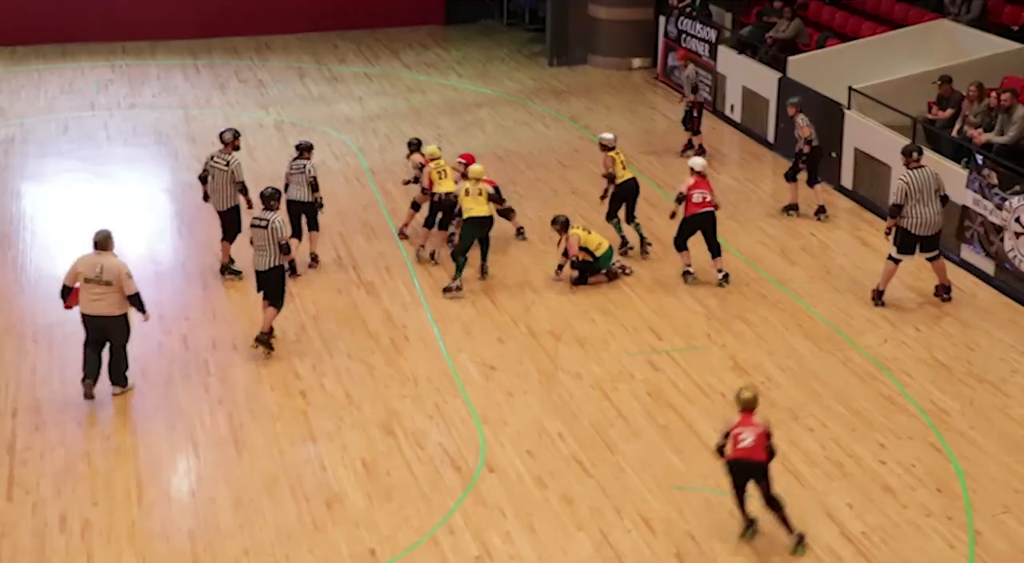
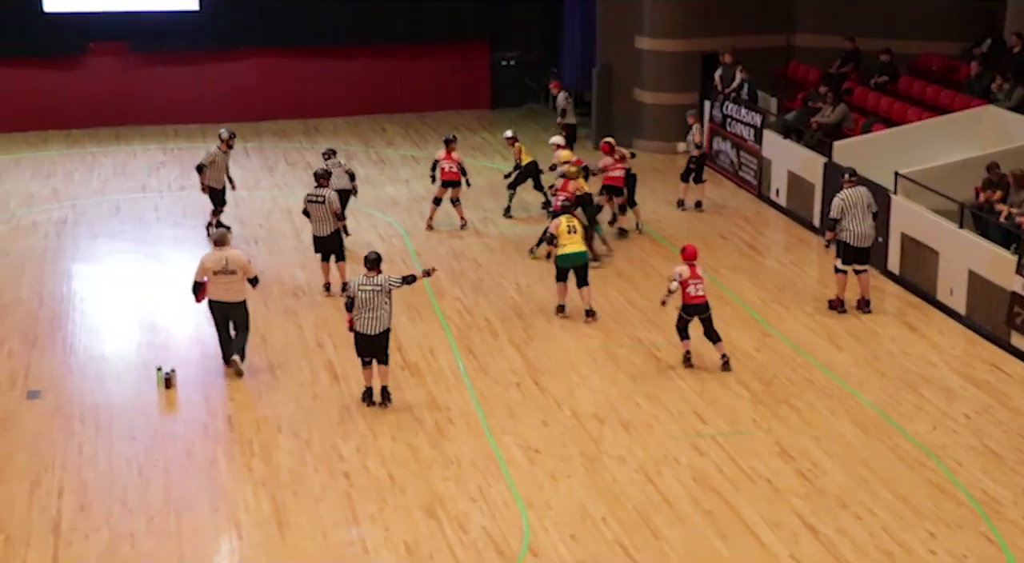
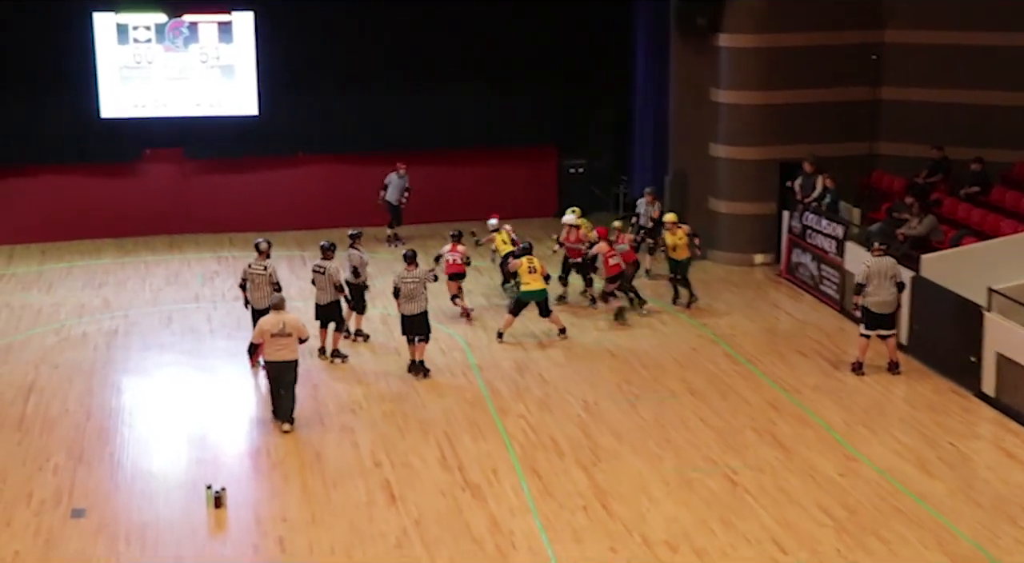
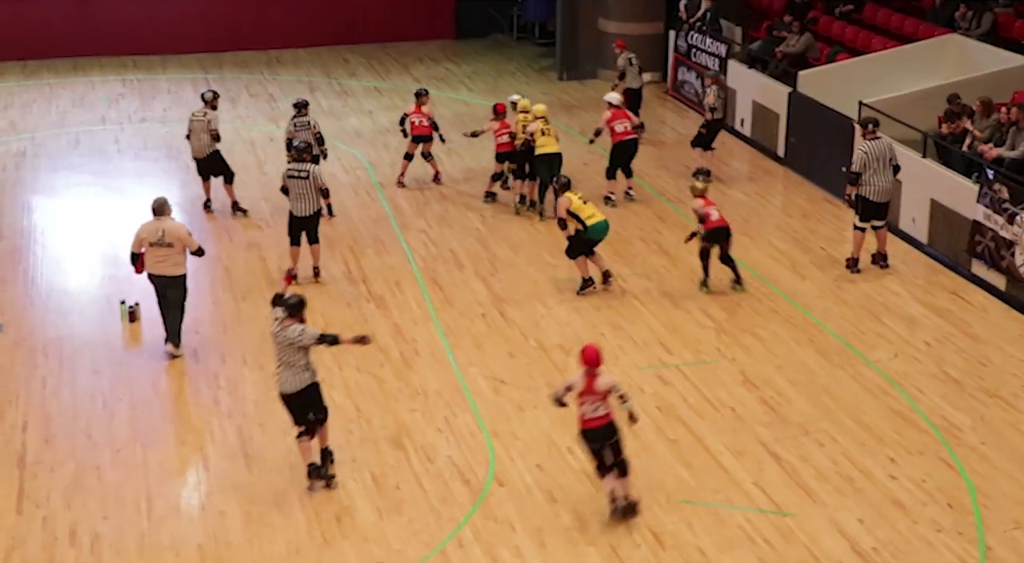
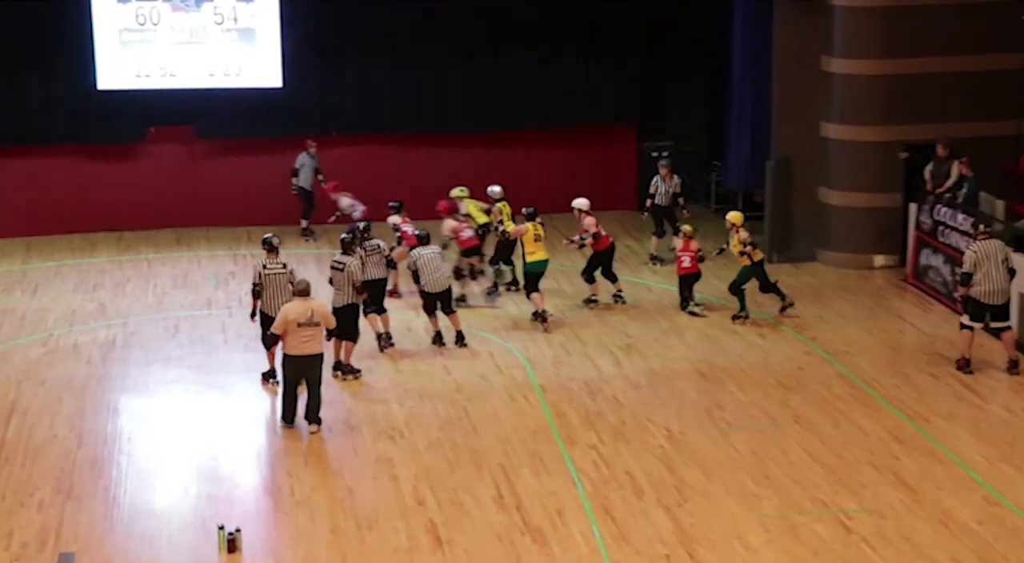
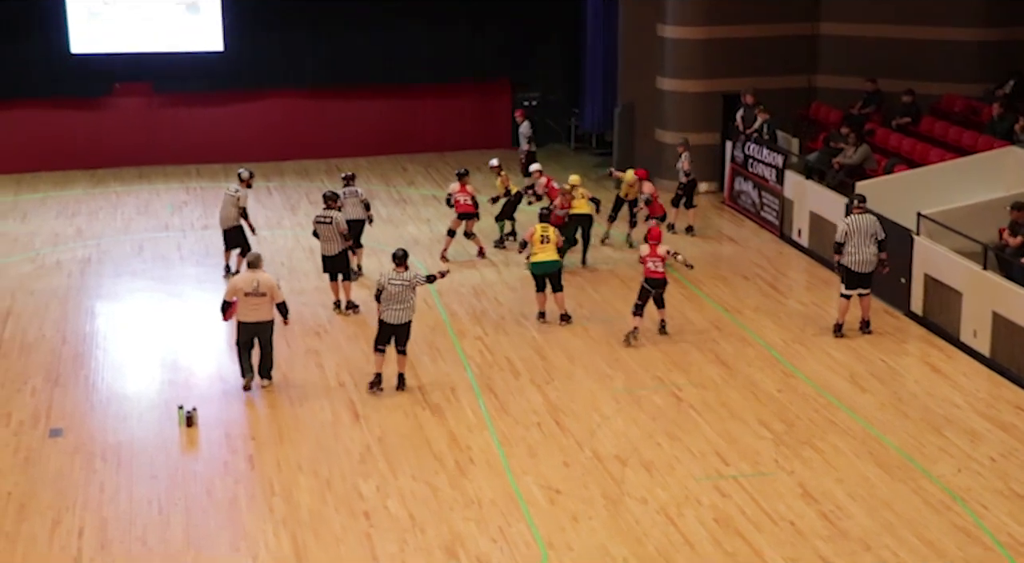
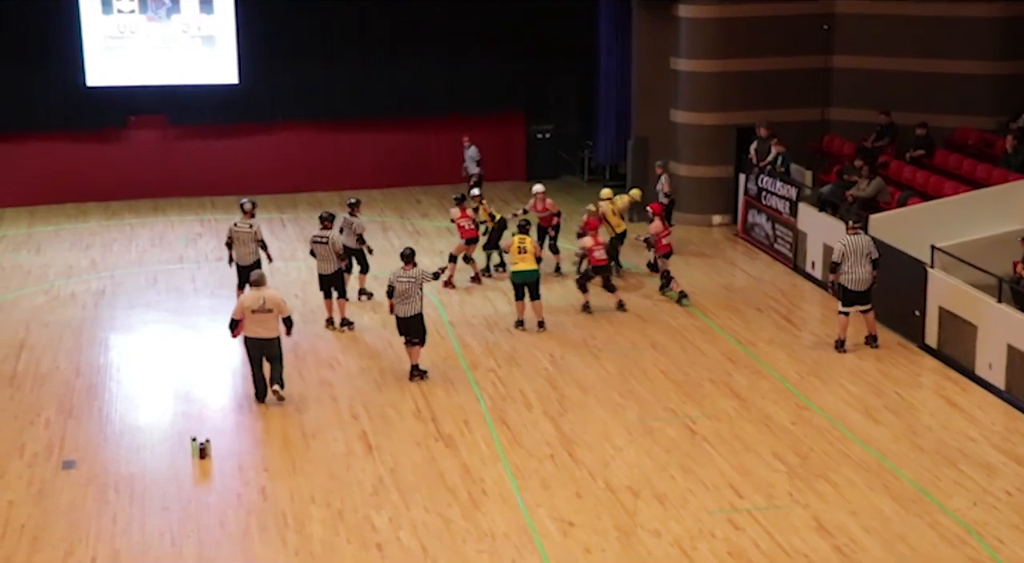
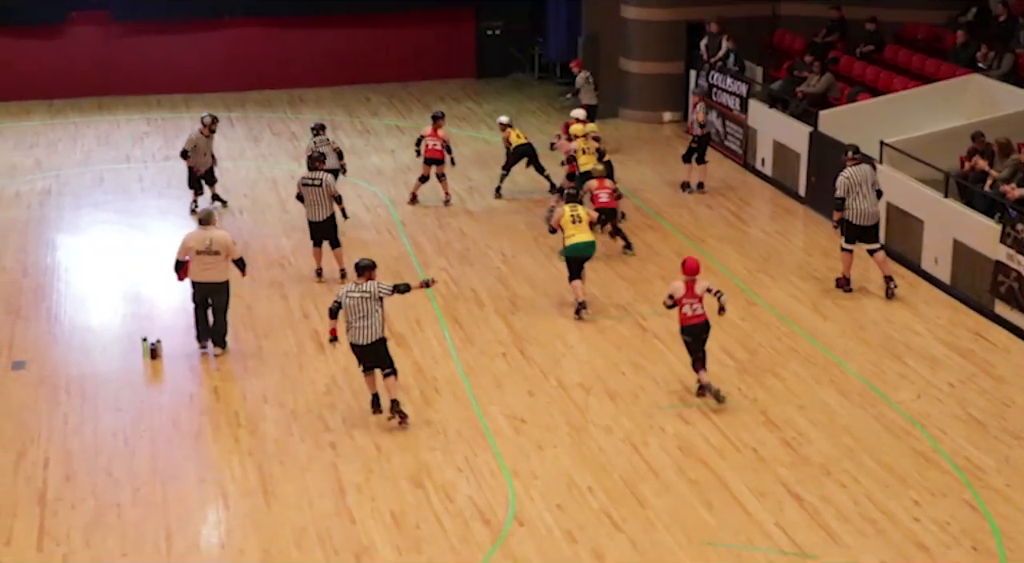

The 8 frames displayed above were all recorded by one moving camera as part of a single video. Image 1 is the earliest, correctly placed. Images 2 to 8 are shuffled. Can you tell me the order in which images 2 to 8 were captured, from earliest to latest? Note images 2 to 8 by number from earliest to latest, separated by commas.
4, 8, 2, 6, 7, 3, 5
